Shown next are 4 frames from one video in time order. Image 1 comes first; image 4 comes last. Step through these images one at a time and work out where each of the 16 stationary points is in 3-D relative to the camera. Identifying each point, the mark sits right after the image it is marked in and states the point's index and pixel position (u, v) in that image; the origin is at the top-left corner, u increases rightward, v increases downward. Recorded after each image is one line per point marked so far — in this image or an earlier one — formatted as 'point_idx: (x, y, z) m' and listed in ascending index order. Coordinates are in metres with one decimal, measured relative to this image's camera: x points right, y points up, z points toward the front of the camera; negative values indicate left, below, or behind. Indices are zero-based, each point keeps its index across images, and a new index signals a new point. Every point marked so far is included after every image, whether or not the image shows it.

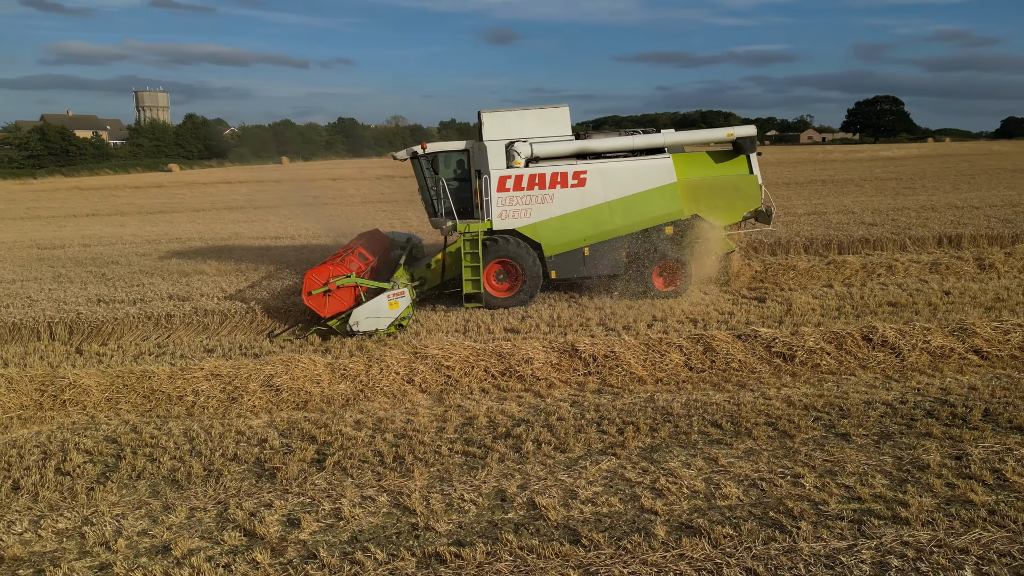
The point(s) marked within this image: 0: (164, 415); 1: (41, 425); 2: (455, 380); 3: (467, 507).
0: (-2.3, -0.9, +4.9) m
1: (-3.1, -0.9, +4.8) m
2: (-0.4, -0.7, +5.3) m
3: (-0.2, -1.0, +3.5) m
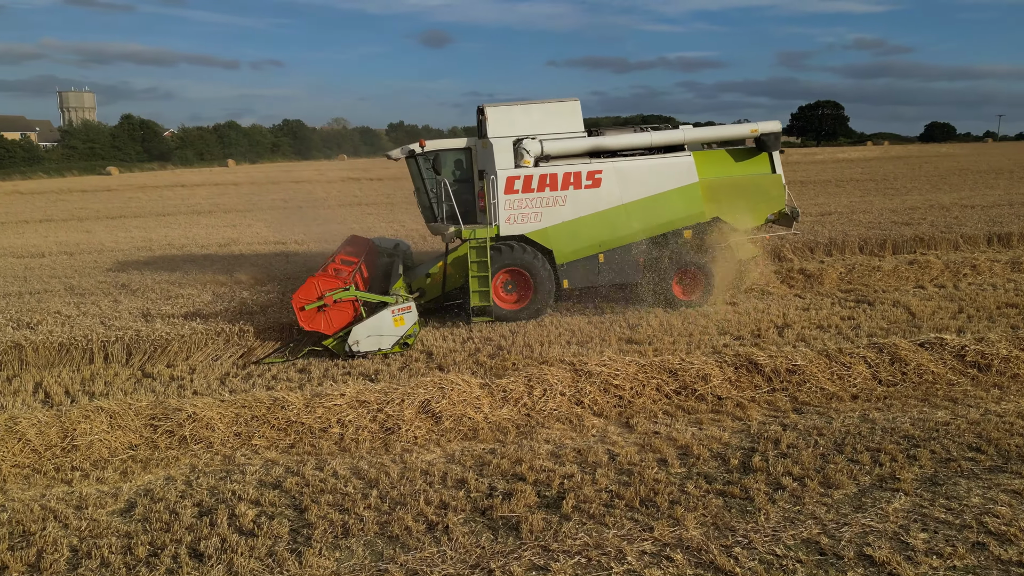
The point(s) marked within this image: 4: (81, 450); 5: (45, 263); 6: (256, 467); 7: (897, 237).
0: (-1.1, -0.9, +4.1) m
1: (-1.9, -1.0, +4.0) m
2: (+0.7, -0.7, +4.7) m
3: (+1.1, -1.1, +2.9) m
4: (-2.5, -0.9, +4.2) m
5: (-8.2, +0.4, +13.0) m
6: (-1.4, -1.0, +4.0) m
7: (+6.0, +0.8, +11.4) m
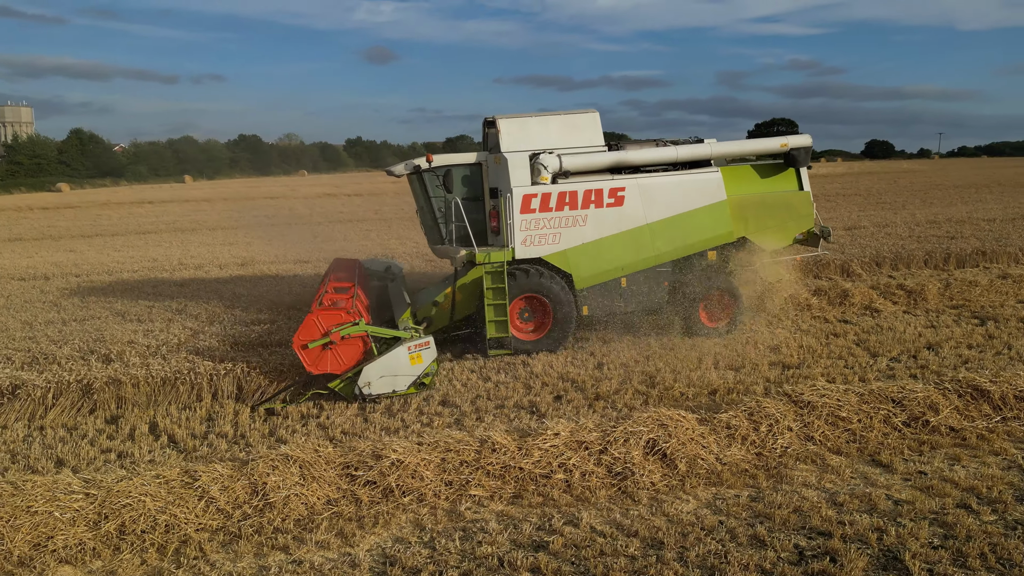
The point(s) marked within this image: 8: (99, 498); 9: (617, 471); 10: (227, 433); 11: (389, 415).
0: (+0.2, -1.1, +3.6) m
1: (-0.5, -1.1, +3.4) m
2: (+2.0, -0.9, +4.3) m
3: (+2.5, -1.2, +2.5) m
4: (-1.1, -1.1, +3.6) m
5: (-7.4, 0.0, +12.1) m
6: (-0.1, -1.1, +3.5) m
7: (+6.9, +0.6, +11.3) m
8: (-2.0, -1.0, +3.6) m
9: (+0.6, -1.0, +3.9) m
10: (-1.9, -0.9, +4.9) m
11: (-0.9, -0.9, +5.2) m
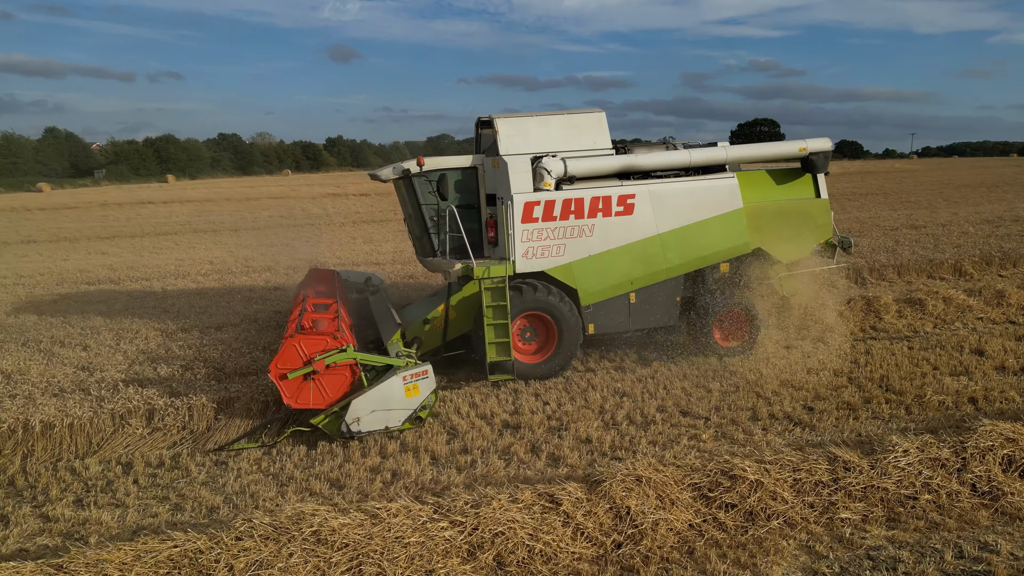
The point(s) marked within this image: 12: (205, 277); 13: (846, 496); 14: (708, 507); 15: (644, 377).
0: (+2.0, -1.1, +3.3) m
1: (+1.2, -1.2, +3.2) m
2: (+3.8, -0.9, +4.1) m
3: (+4.3, -1.2, +2.3) m
4: (+0.6, -1.1, +3.3) m
5: (-5.8, 0.0, +11.6) m
6: (+1.7, -1.2, +3.2) m
7: (+8.4, +0.6, +11.2) m
8: (-0.2, -1.1, +3.3) m
9: (+2.3, -1.0, +3.6) m
10: (-0.1, -1.0, +4.6) m
11: (+0.9, -0.9, +5.0) m
12: (-5.6, +0.2, +13.2) m
13: (+1.6, -1.0, +3.6) m
14: (+0.9, -1.1, +3.5) m
15: (+1.1, -0.7, +6.2) m
